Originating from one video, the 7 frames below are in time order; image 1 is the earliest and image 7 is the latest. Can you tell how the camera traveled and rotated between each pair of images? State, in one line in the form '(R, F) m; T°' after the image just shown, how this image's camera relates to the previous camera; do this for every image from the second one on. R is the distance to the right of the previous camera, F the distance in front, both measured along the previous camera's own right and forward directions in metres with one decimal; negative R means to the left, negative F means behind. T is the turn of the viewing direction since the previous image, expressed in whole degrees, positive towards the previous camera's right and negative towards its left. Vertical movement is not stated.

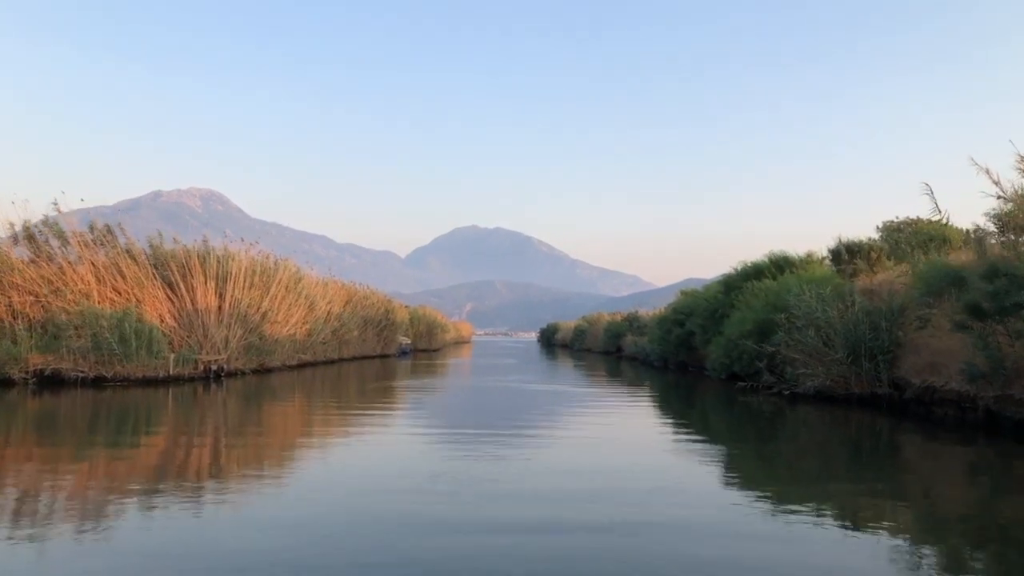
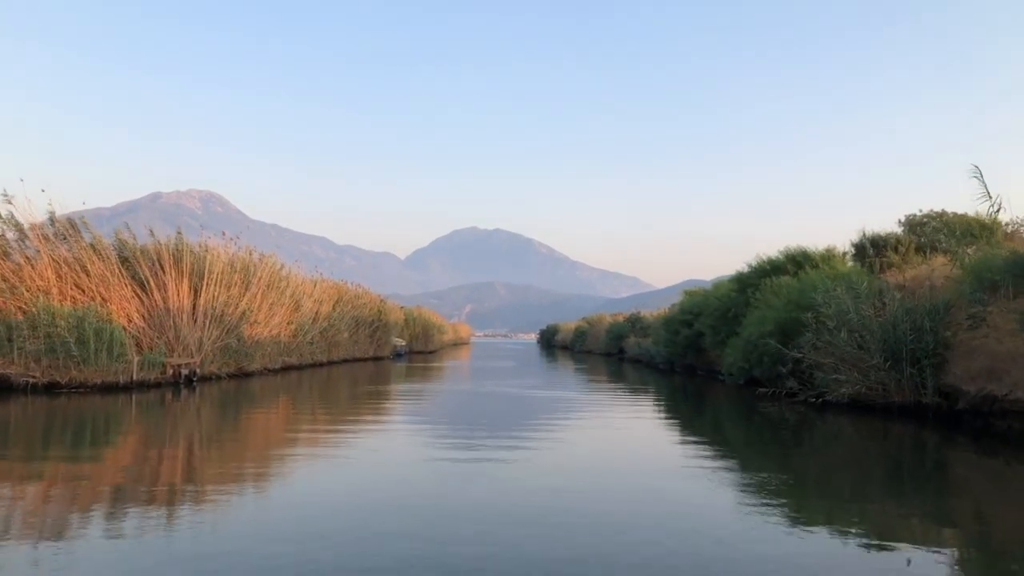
(0.0, +1.3) m; 0°
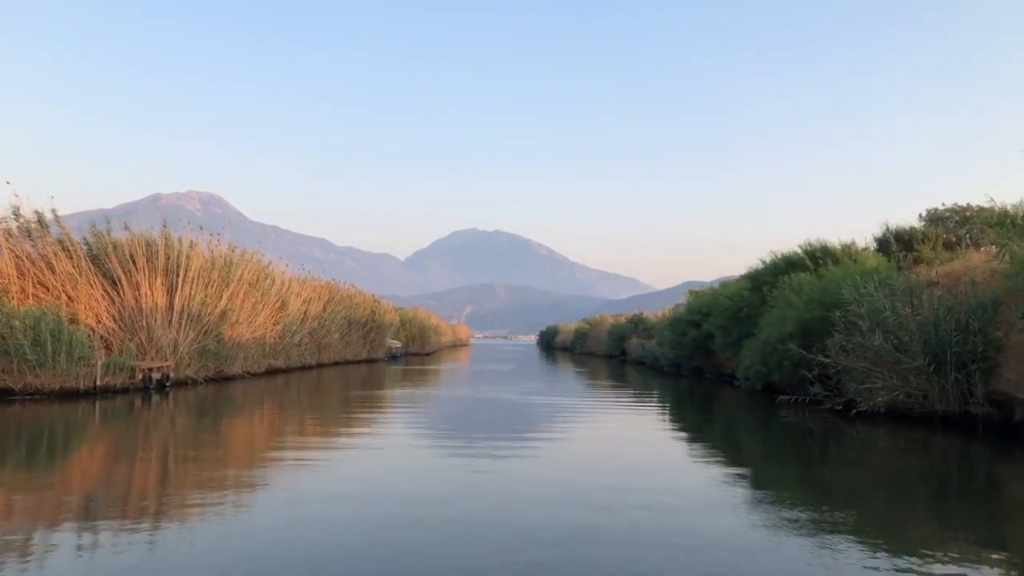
(0.0, +1.1) m; 0°
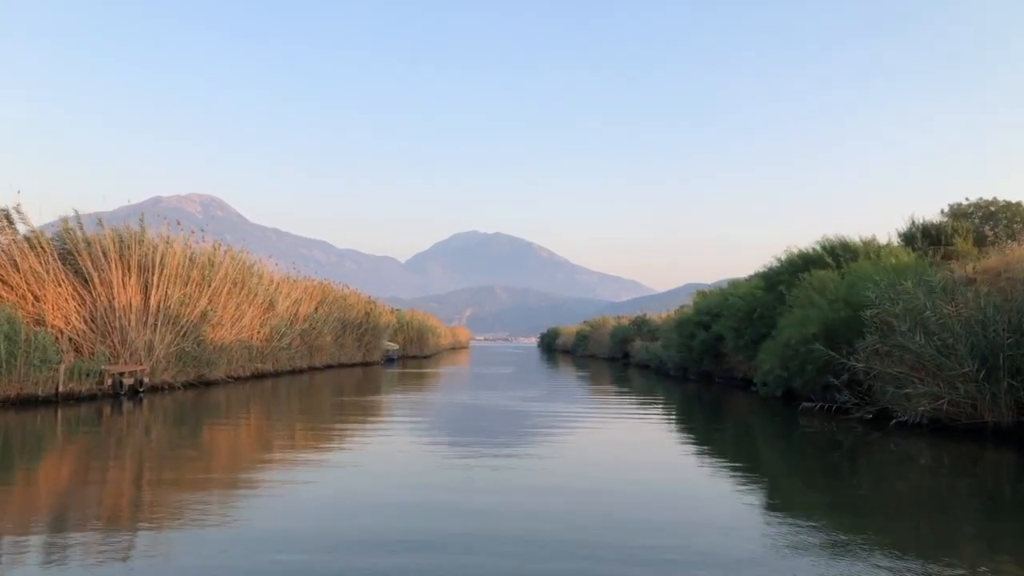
(0.0, +1.0) m; 0°
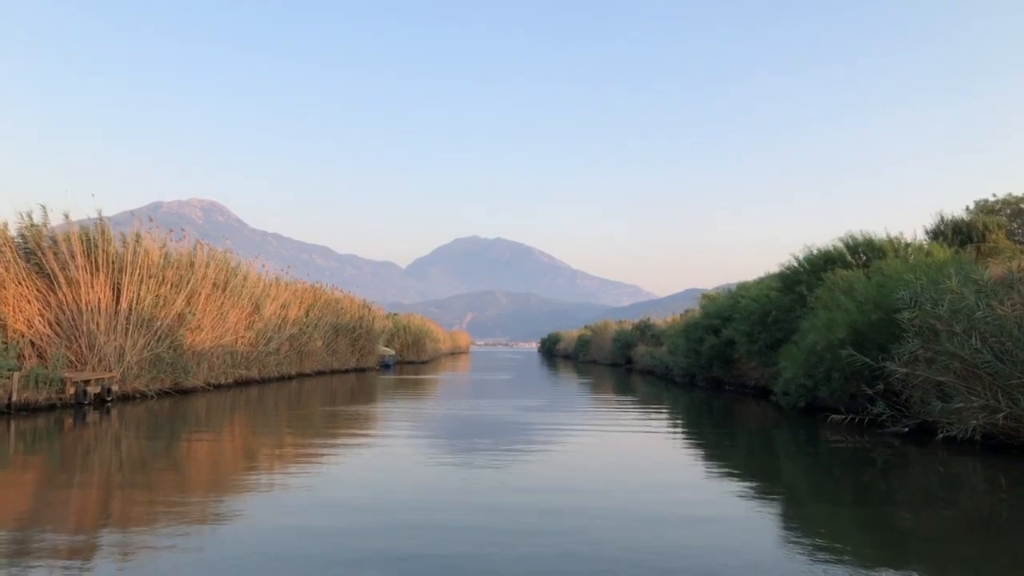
(0.0, +1.0) m; 0°
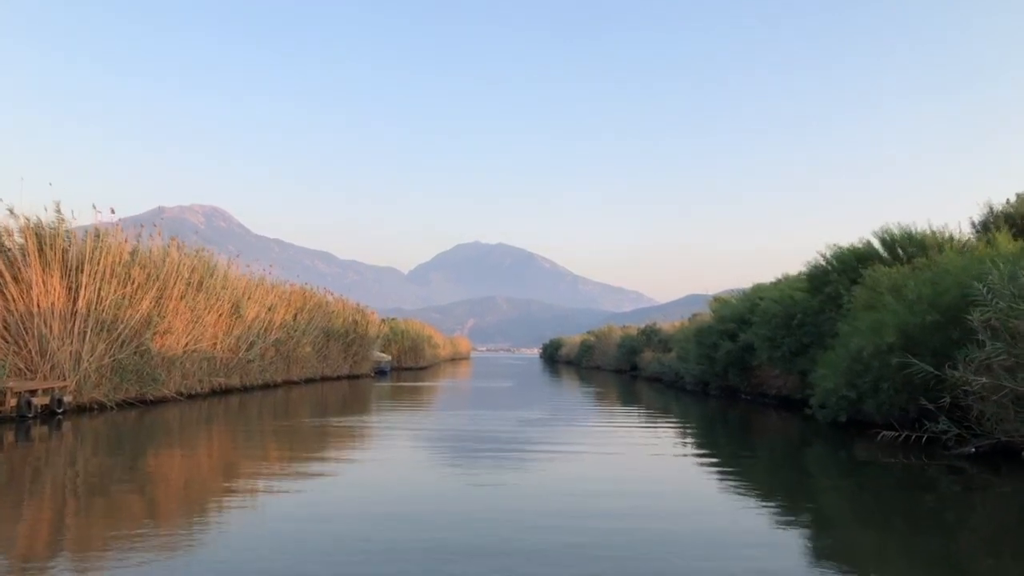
(0.0, +1.3) m; 0°
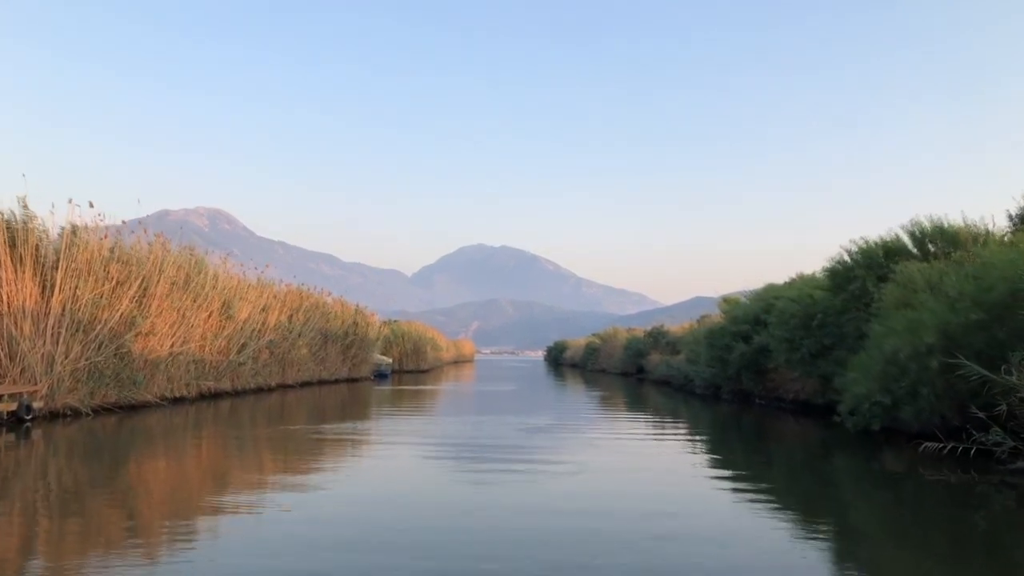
(0.0, +0.8) m; 0°
